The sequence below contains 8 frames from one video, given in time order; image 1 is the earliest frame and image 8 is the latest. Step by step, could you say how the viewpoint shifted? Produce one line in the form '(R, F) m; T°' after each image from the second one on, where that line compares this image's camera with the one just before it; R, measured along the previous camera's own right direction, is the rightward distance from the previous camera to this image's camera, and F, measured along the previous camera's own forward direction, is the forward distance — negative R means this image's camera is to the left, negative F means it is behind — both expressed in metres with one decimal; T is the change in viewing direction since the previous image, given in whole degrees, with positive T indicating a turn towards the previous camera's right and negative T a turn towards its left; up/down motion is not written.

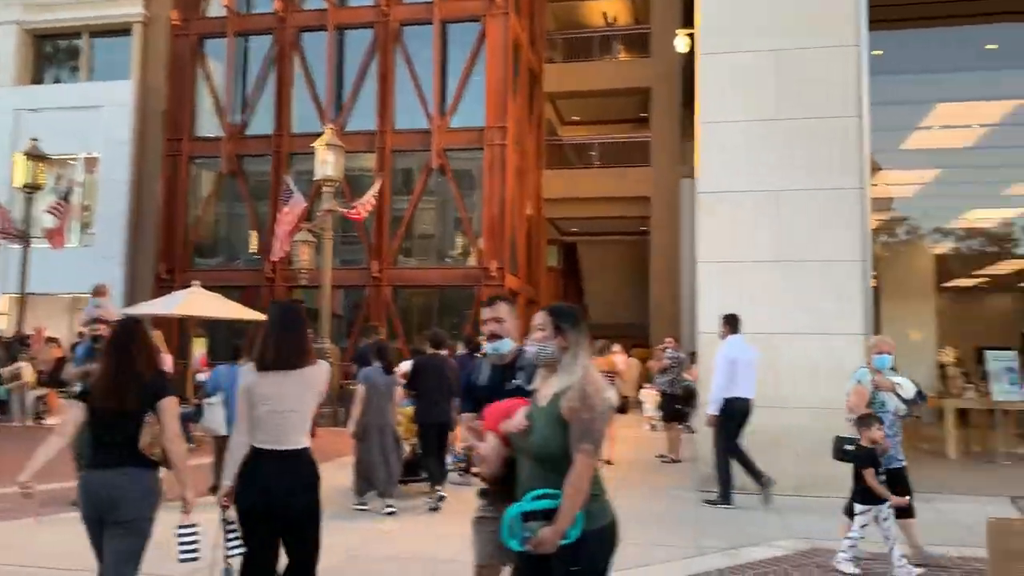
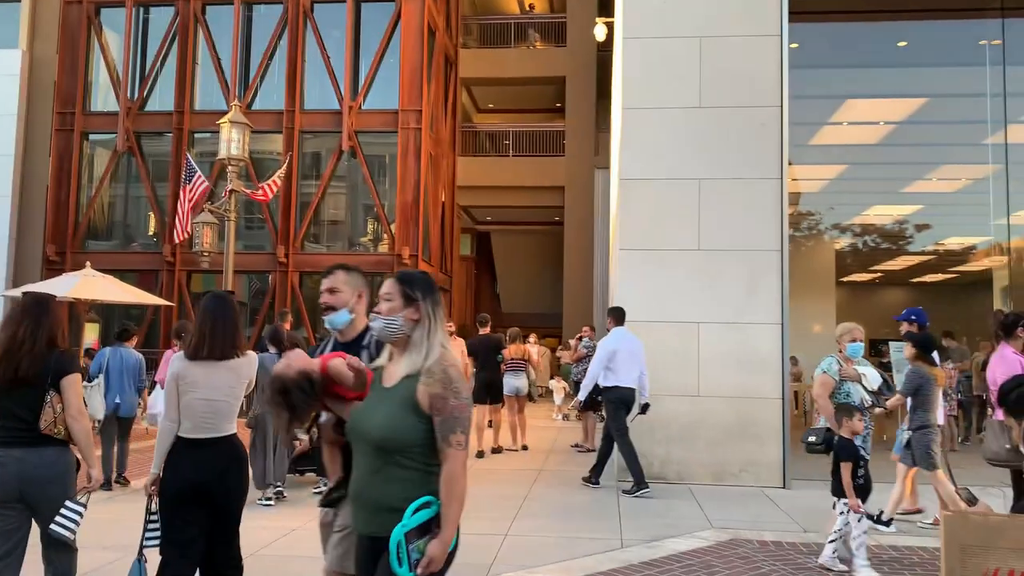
(-0.1, +0.3) m; +6°
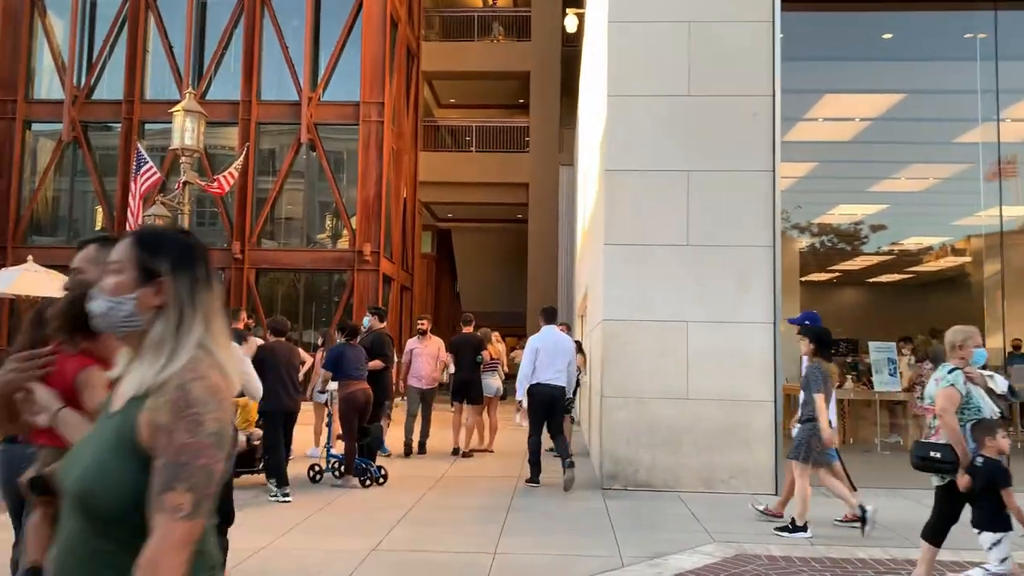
(-0.2, +0.5) m; +3°
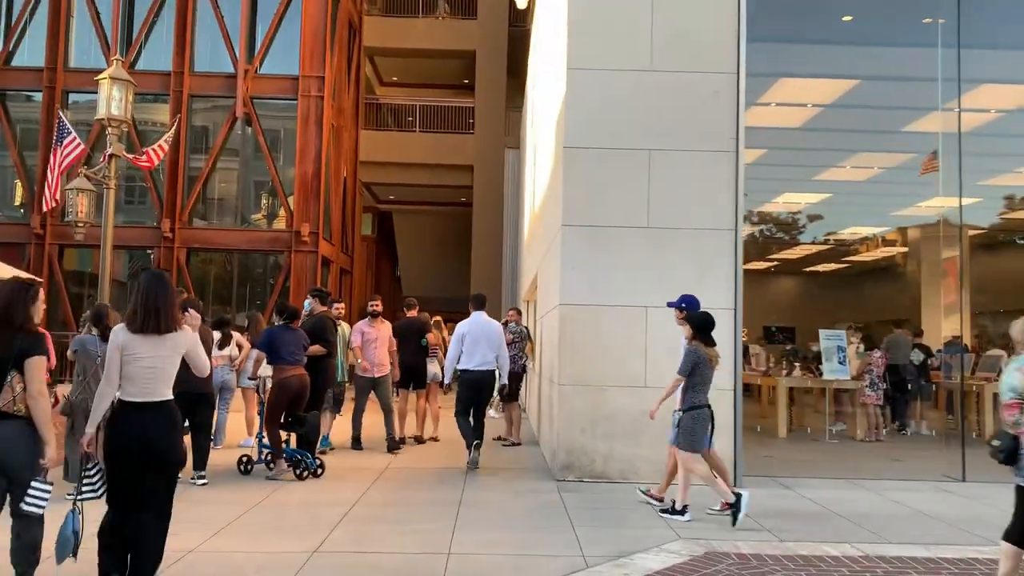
(-0.1, +0.4) m; +4°
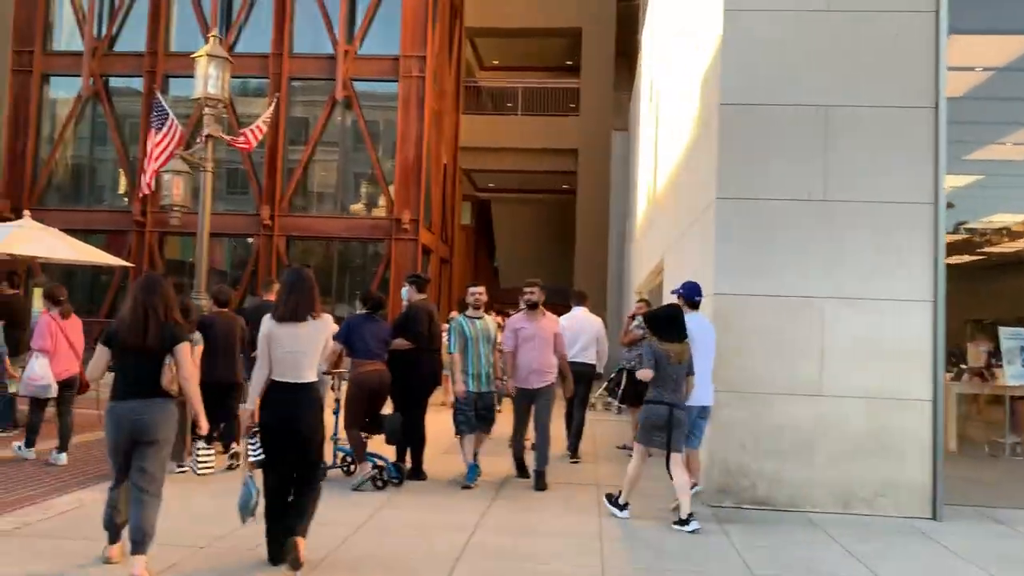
(-0.4, +1.1) m; -6°
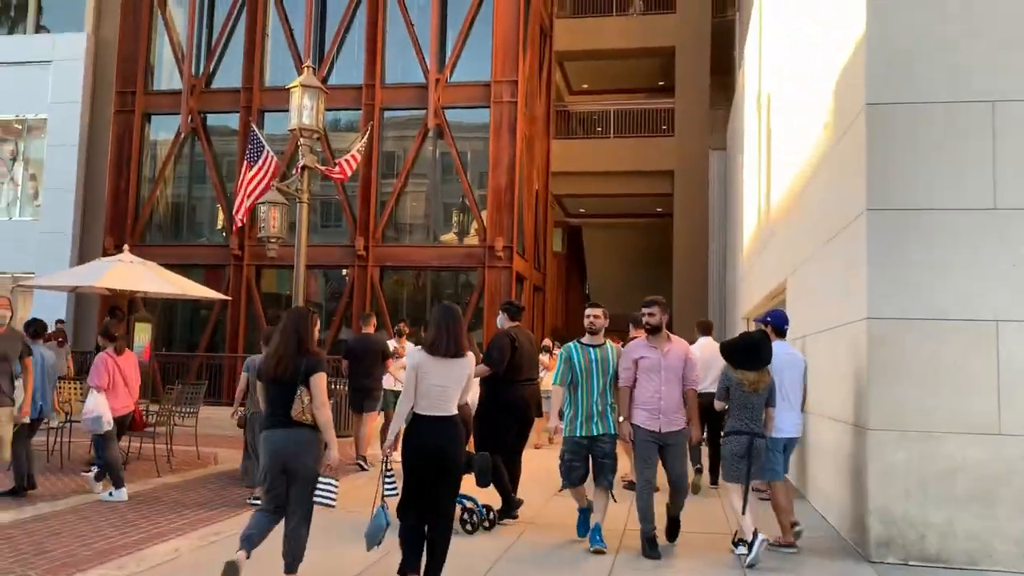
(-0.2, +0.5) m; -6°
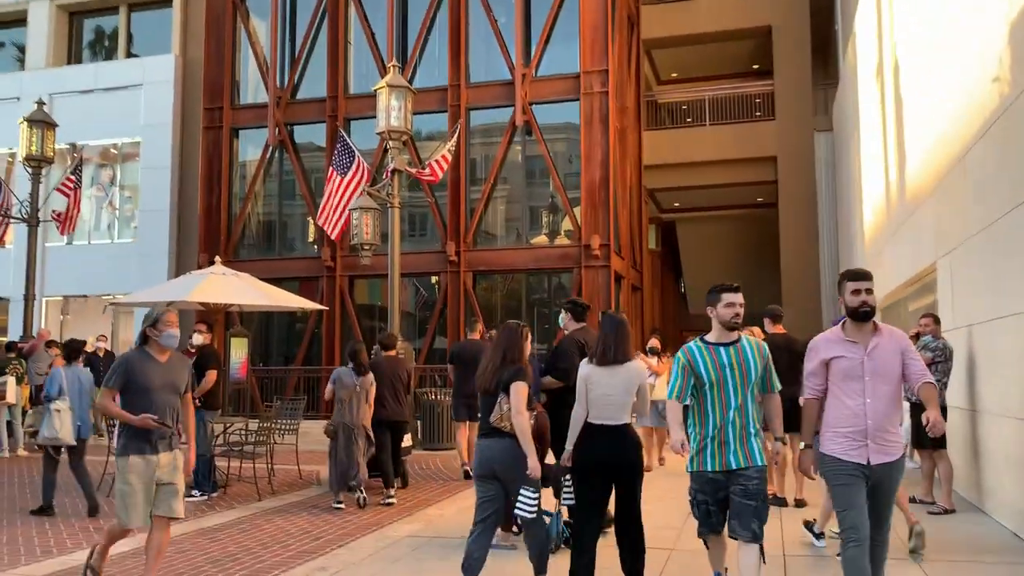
(-0.3, +0.7) m; -5°
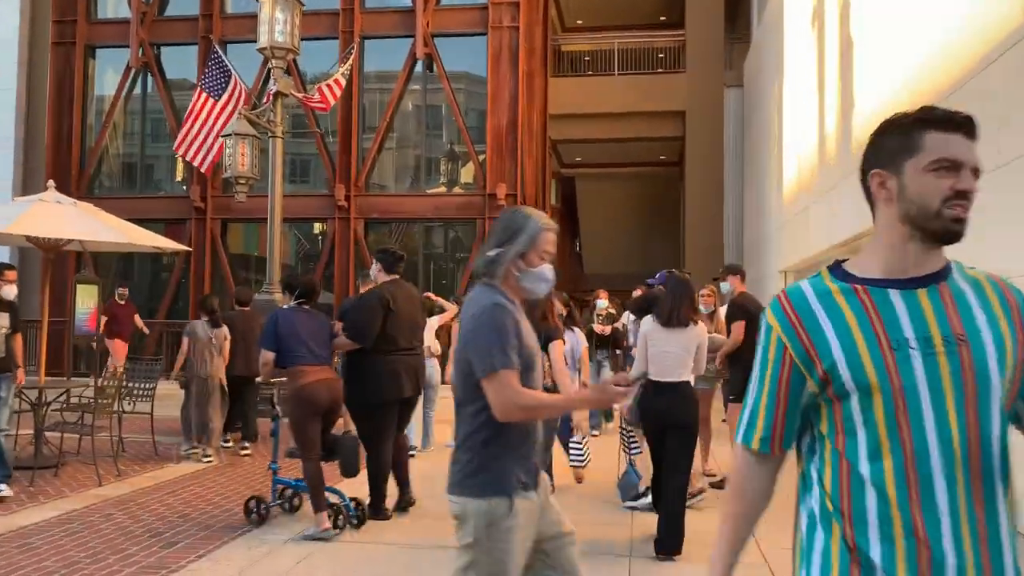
(-0.2, +1.4) m; +8°
